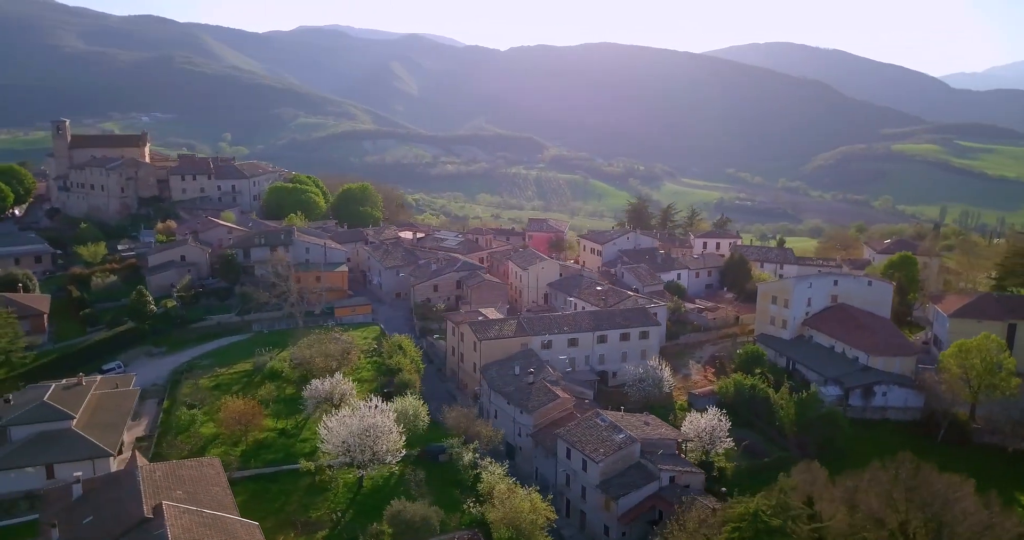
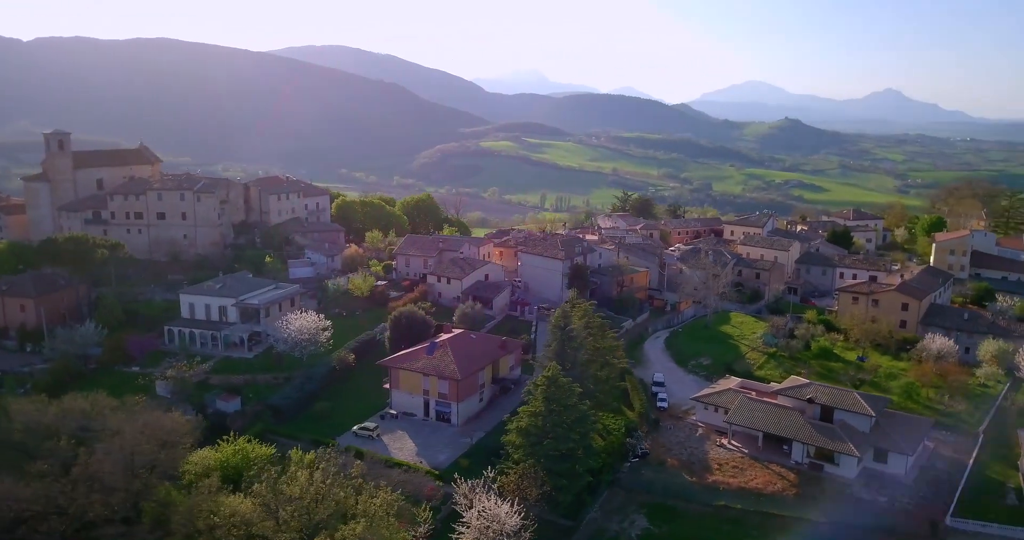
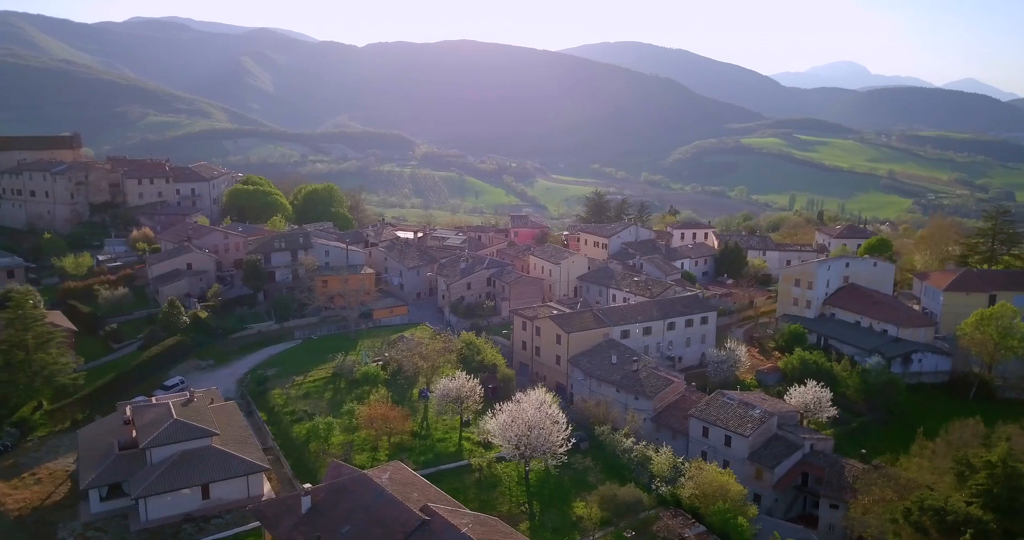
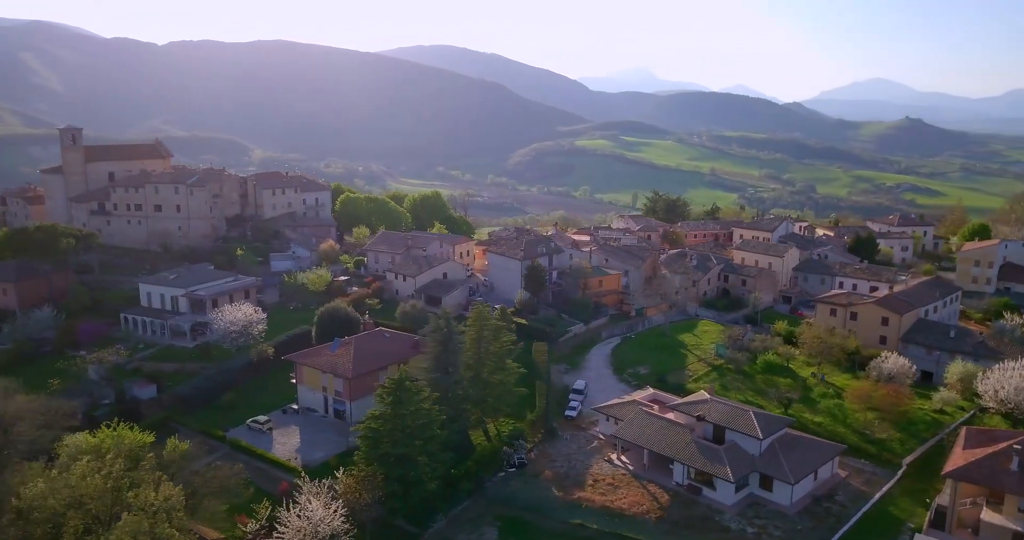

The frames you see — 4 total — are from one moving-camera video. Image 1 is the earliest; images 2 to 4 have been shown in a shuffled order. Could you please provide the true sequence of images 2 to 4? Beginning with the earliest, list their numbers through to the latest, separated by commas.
3, 4, 2
